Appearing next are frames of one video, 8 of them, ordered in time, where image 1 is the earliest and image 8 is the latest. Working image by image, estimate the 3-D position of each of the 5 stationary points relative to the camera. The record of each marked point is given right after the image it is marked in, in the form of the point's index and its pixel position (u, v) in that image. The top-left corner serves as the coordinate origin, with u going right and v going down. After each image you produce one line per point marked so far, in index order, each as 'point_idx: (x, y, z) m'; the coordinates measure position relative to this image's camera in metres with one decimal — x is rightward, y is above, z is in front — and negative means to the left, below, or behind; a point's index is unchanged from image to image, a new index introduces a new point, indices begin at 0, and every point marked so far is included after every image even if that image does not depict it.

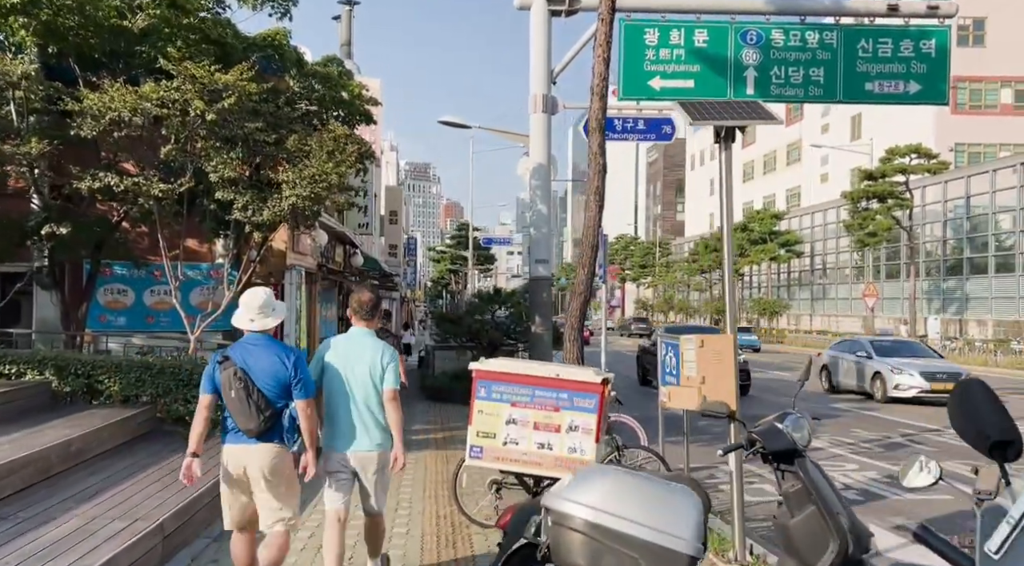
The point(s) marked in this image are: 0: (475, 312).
0: (-0.8, -0.6, +17.9) m
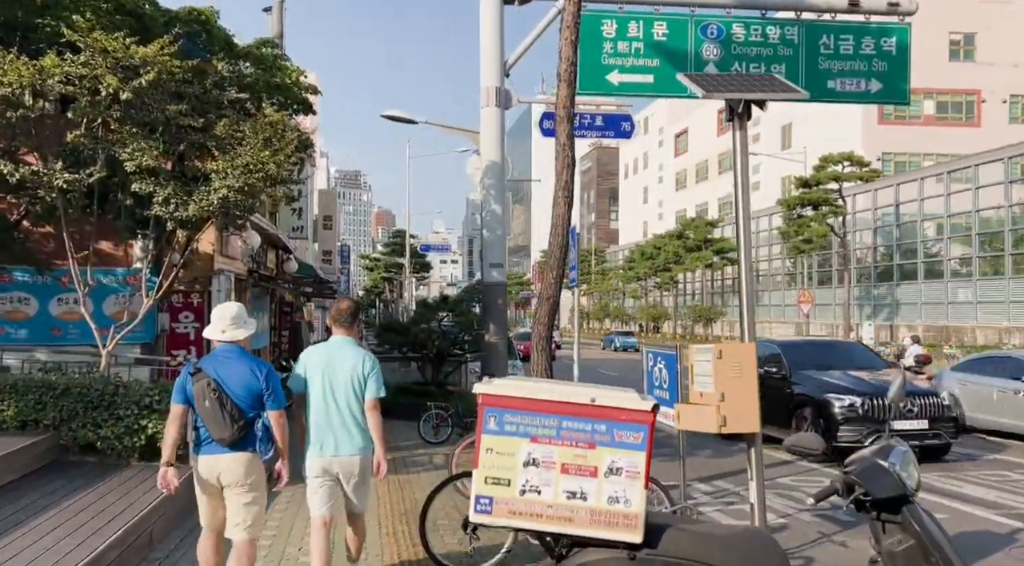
0: (-1.9, -0.8, +16.8) m
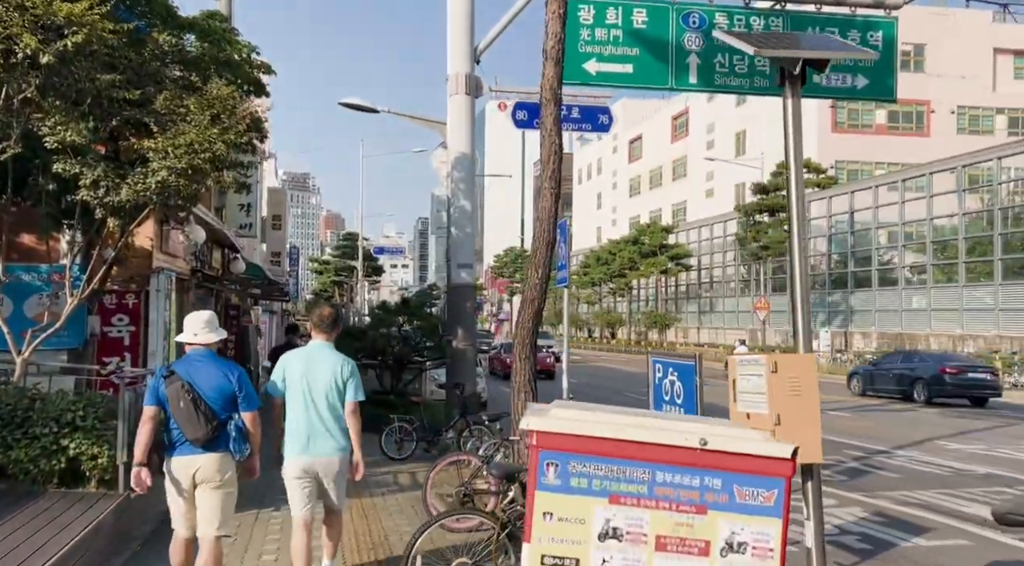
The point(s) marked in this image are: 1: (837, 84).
0: (-2.6, -0.8, +15.7) m
1: (+5.3, +3.2, +13.3) m
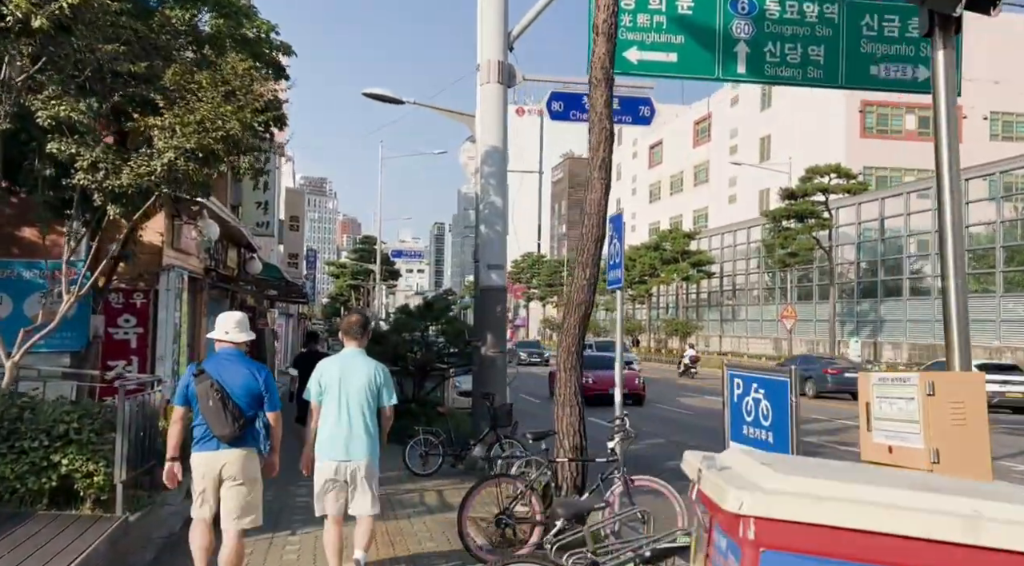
0: (-2.0, -0.8, +14.9) m
1: (+5.8, +3.1, +12.4) m
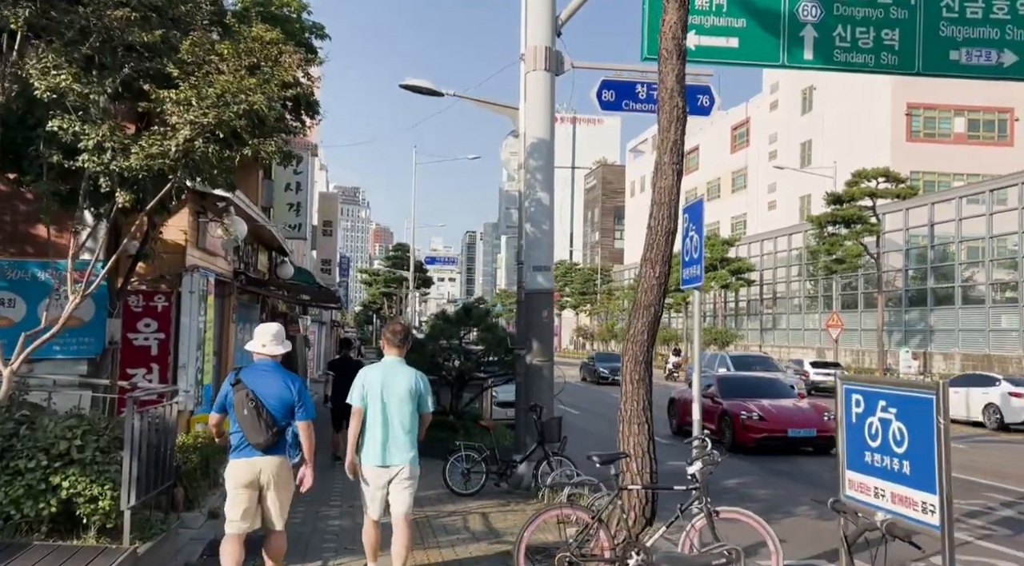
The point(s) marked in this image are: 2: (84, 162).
0: (-1.3, -0.9, +14.1) m
1: (+6.4, +3.1, +11.3) m
2: (-2.9, +0.8, +5.5) m
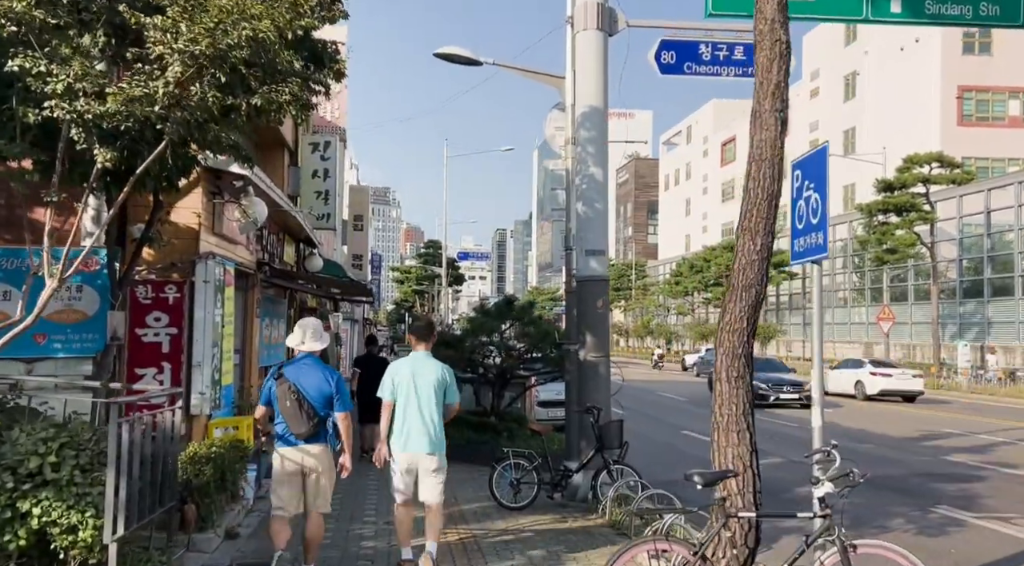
0: (-0.5, -0.8, +13.0) m
1: (+7.0, +3.3, +9.9) m
2: (-2.5, +0.9, +4.5) m
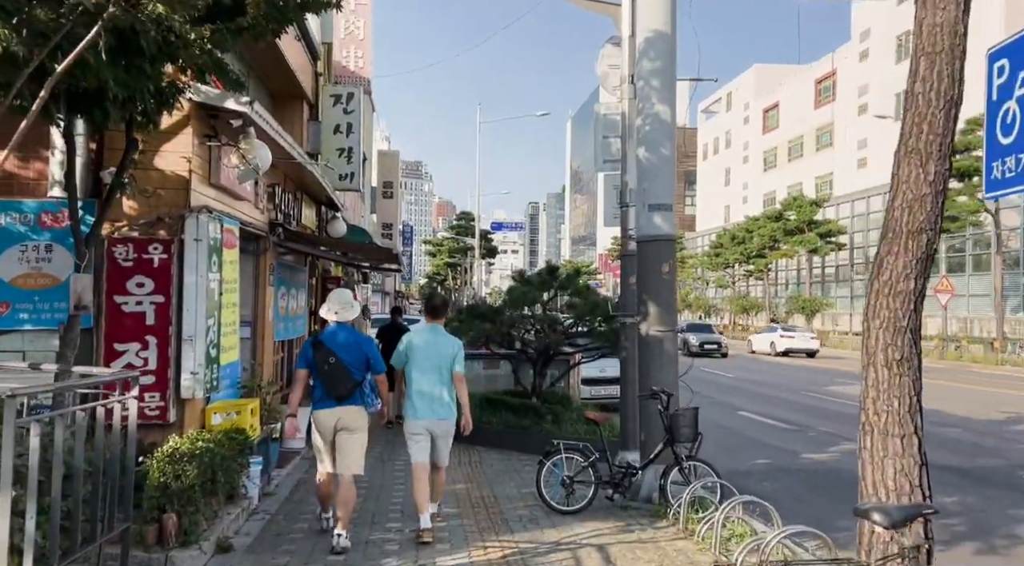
0: (+0.1, -0.3, +11.6) m
1: (+7.5, +3.7, +8.1) m
2: (-2.2, +1.1, +3.1) m
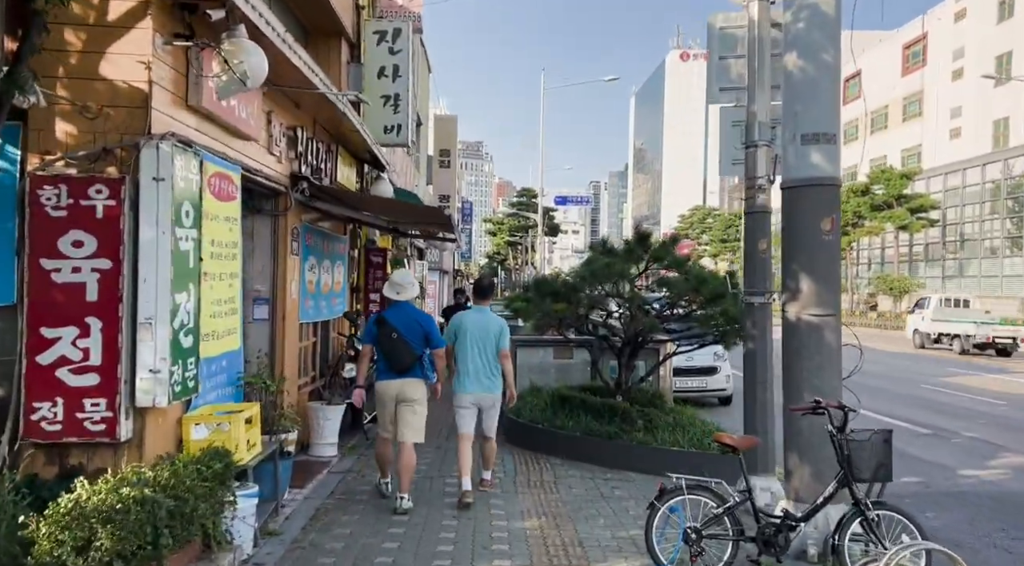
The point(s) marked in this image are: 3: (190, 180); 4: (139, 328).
0: (+1.0, +0.1, +9.3) m
1: (+8.2, +3.9, +5.2) m
2: (-1.9, +1.3, +1.0) m
3: (-2.0, +0.6, +5.2) m
4: (-2.2, -0.3, +4.8) m
